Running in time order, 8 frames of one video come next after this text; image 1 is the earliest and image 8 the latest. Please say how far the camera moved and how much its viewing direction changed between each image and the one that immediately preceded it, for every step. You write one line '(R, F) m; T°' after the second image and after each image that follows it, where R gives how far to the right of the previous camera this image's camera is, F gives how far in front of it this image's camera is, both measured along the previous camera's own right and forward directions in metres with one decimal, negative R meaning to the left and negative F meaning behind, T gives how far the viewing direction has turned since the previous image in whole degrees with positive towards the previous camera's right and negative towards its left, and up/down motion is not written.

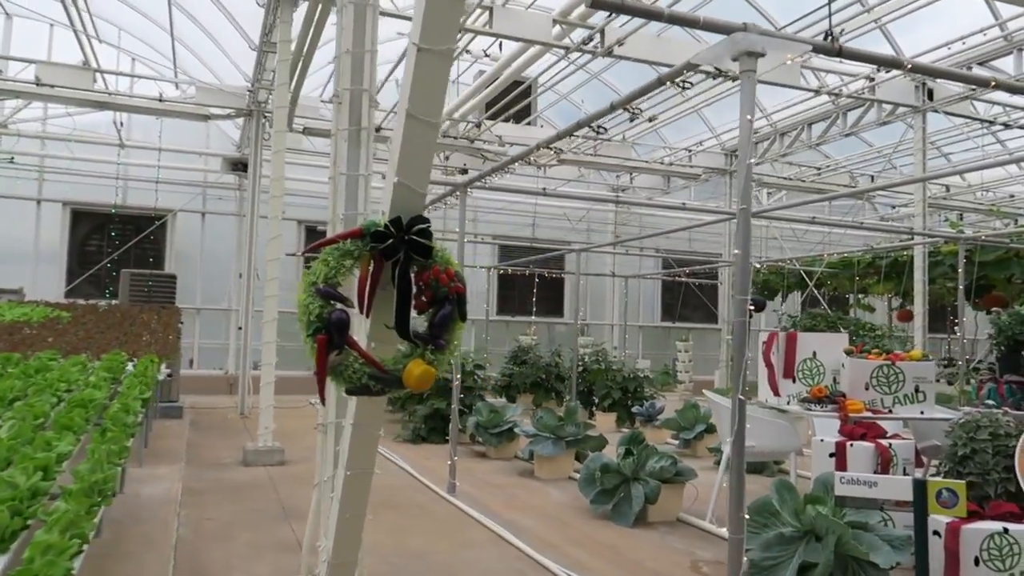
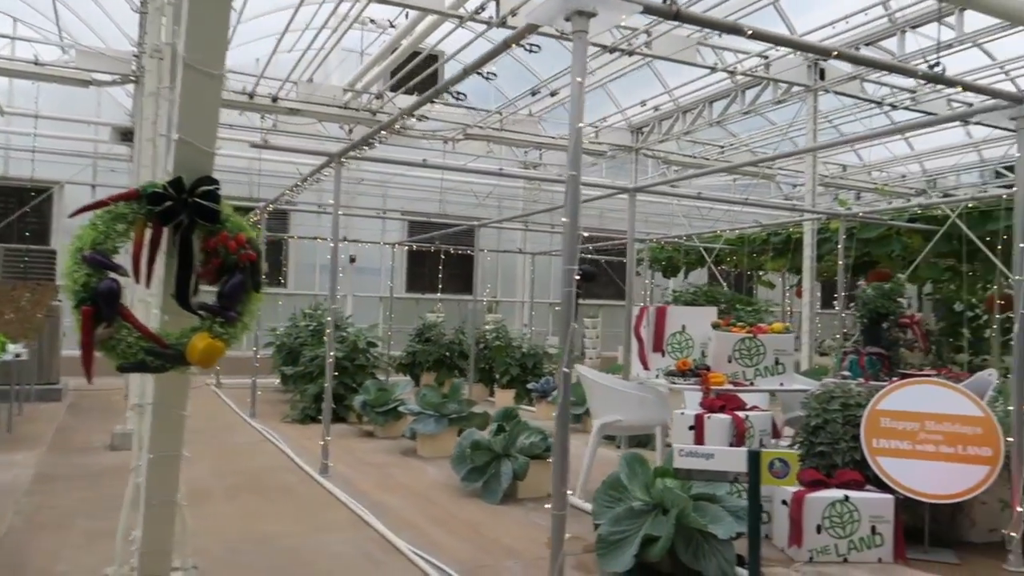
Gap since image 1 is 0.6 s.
(+0.3, +0.1) m; +5°
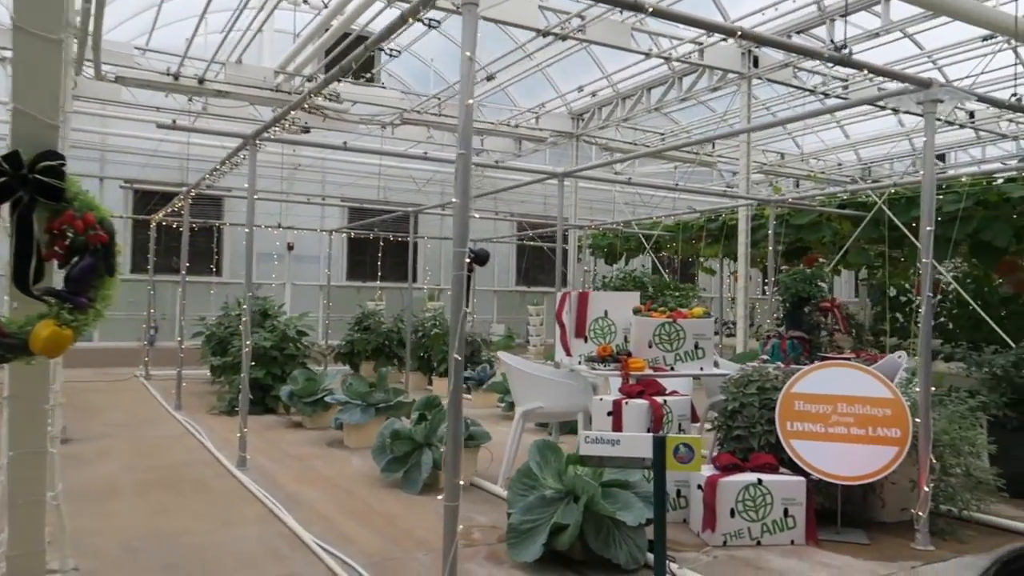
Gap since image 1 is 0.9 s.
(+0.2, +0.1) m; +3°
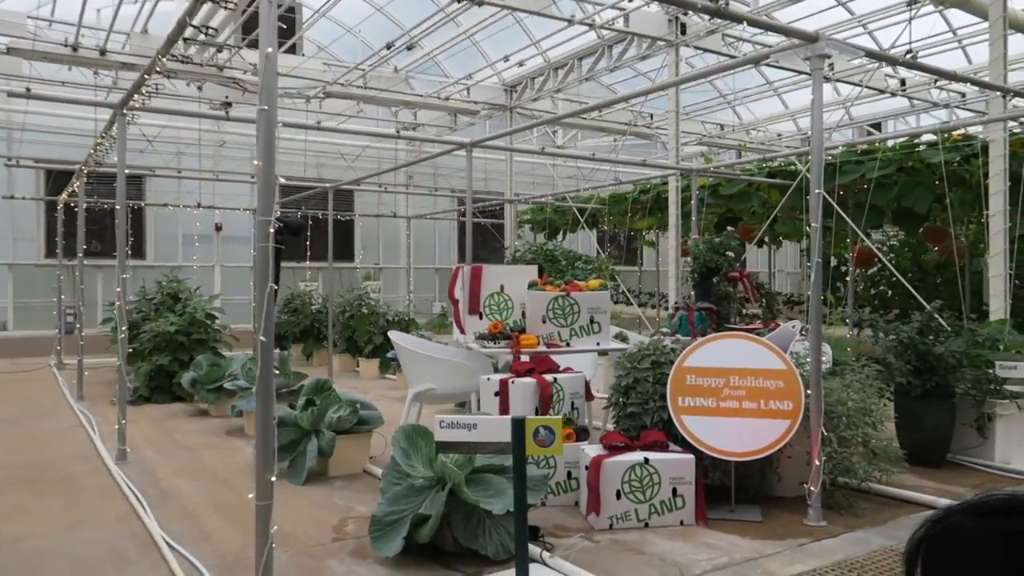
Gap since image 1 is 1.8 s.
(+0.4, +0.2) m; +3°
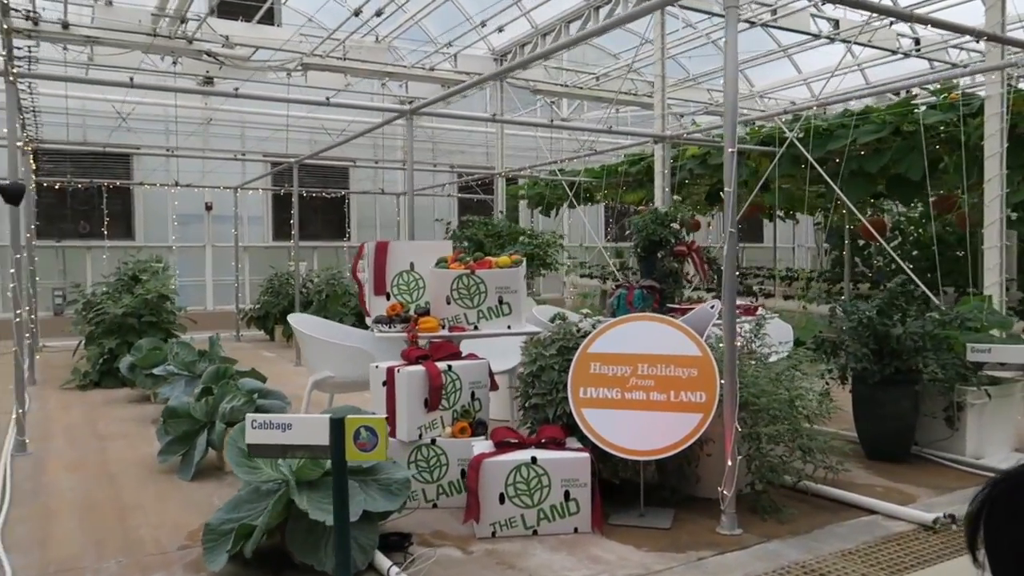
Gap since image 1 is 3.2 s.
(+0.6, +0.4) m; -3°
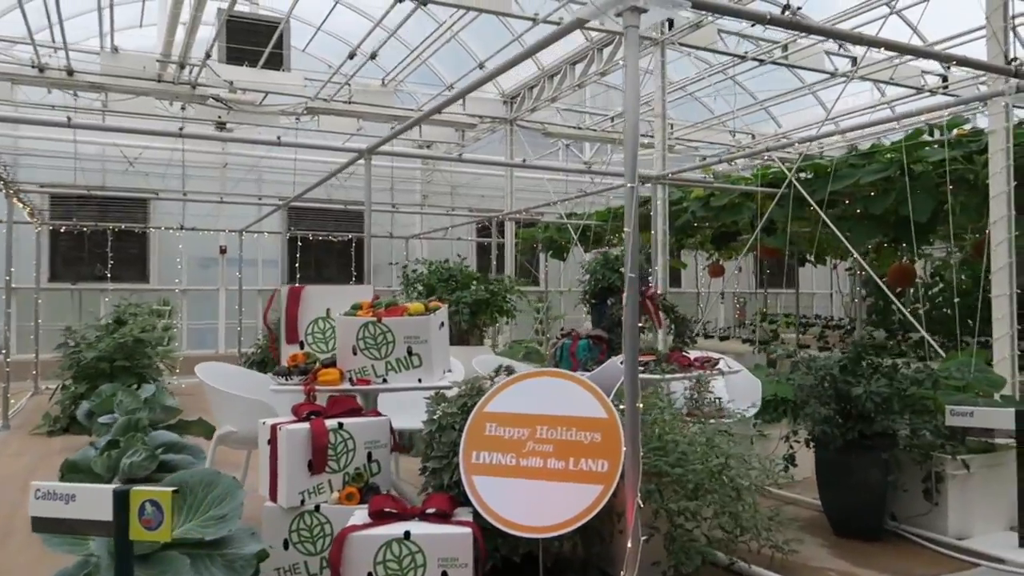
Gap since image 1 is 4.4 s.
(+0.6, +0.3) m; -4°
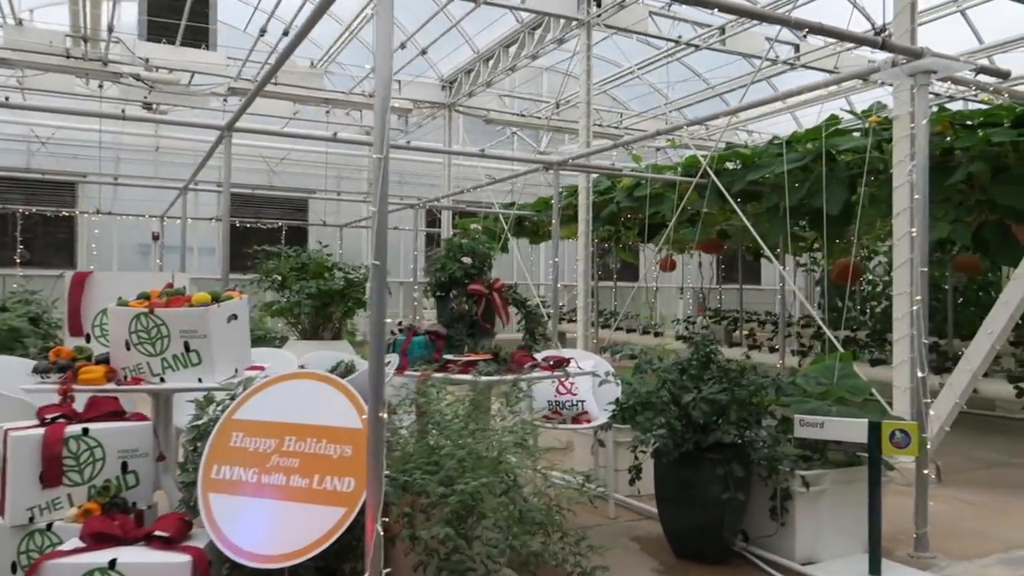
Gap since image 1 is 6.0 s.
(+0.7, +0.4) m; +1°
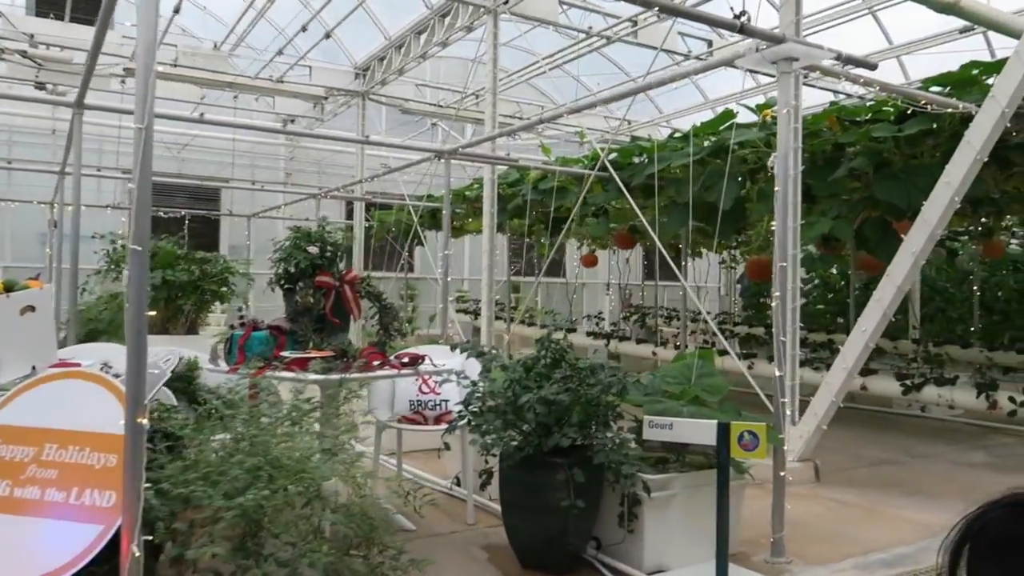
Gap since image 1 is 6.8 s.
(+0.4, +0.2) m; +4°
